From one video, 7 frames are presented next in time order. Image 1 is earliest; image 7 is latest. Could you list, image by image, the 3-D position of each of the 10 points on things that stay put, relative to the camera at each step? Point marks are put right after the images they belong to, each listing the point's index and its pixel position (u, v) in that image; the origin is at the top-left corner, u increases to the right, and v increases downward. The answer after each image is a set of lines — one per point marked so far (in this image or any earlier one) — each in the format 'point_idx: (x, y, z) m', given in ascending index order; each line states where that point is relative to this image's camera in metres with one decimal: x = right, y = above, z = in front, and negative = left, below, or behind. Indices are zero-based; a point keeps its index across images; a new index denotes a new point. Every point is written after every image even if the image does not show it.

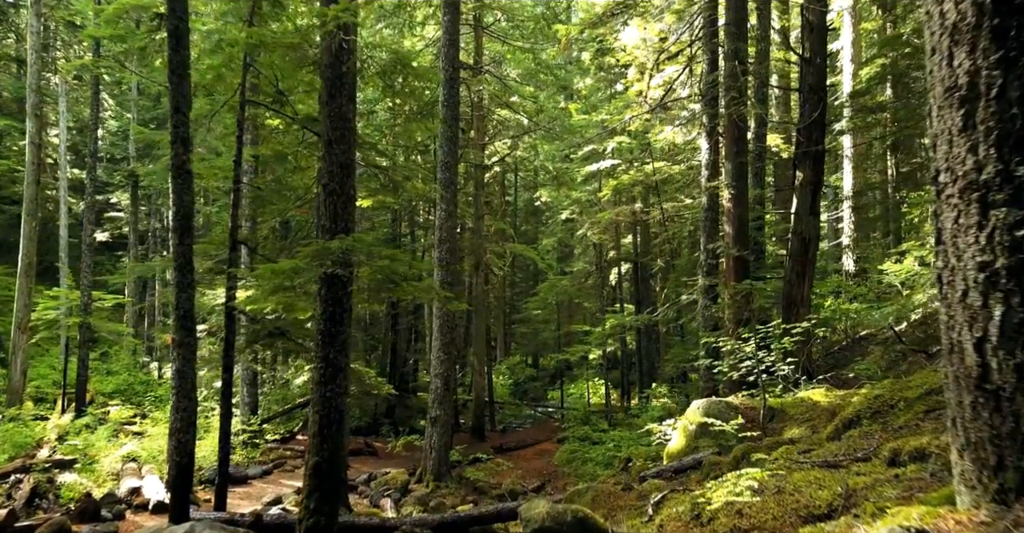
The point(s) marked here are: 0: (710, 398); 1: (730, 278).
0: (+2.6, -1.7, +10.8) m
1: (+3.6, -0.2, +14.1) m
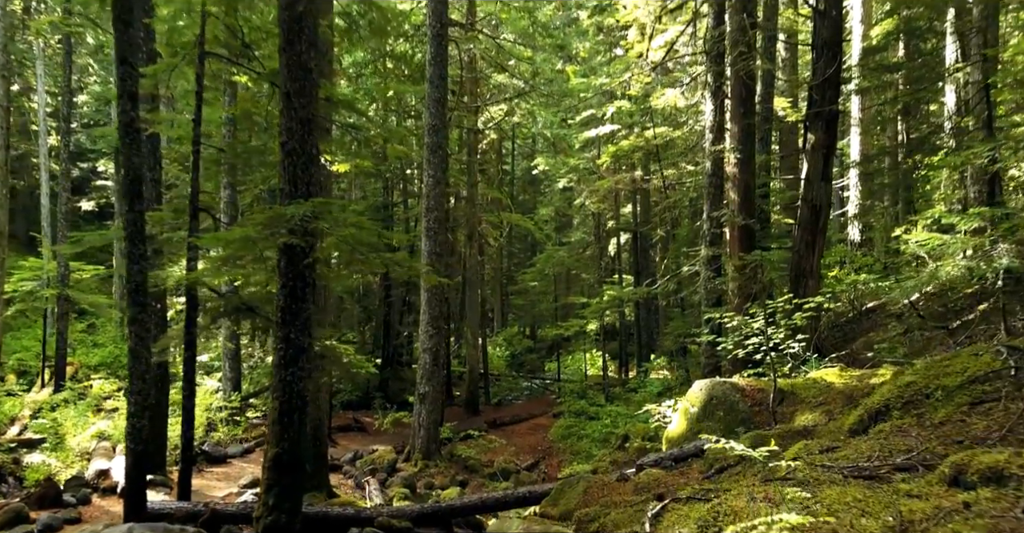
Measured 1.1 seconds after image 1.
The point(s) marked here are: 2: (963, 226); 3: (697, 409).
0: (+2.4, -1.3, +10.0) m
1: (+3.5, +0.3, +13.2) m
2: (+5.1, +0.5, +9.6) m
3: (+2.1, -1.6, +9.6) m
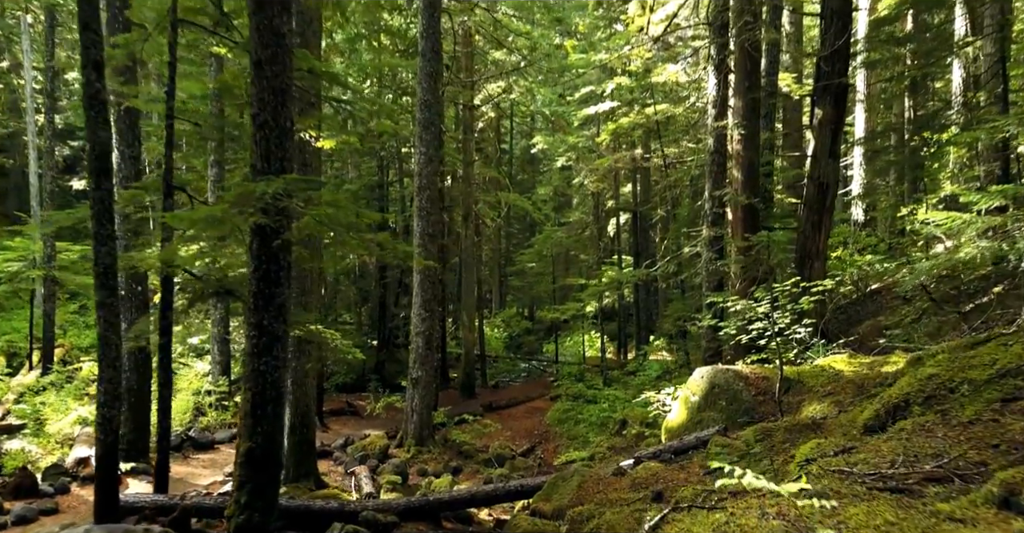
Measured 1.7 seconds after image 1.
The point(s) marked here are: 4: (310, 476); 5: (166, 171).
0: (+2.3, -1.1, +9.5) m
1: (+3.4, +0.6, +12.7) m
2: (+5.0, +0.7, +9.1) m
3: (+2.0, -1.4, +9.1) m
4: (-3.0, -3.1, +12.6) m
5: (-3.9, +1.1, +9.4) m
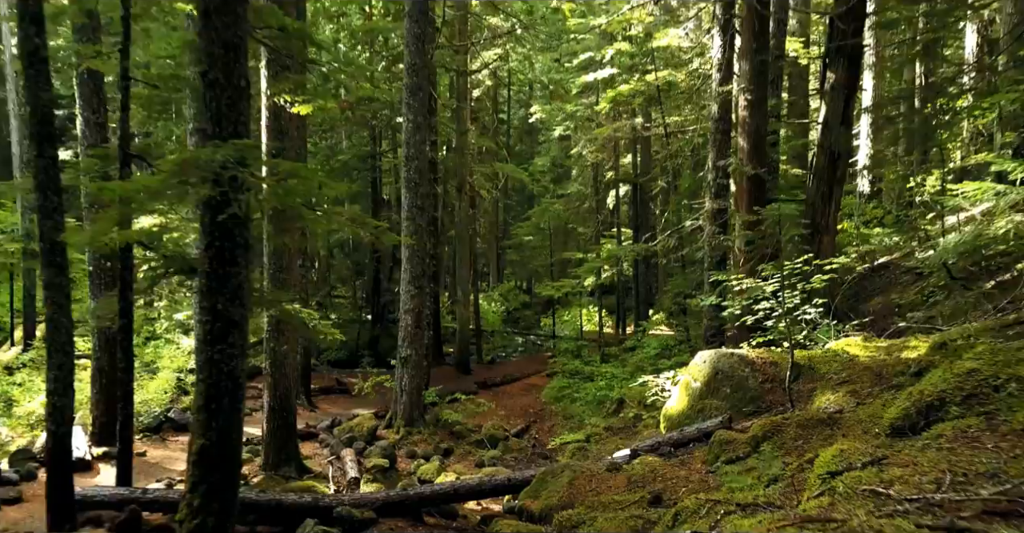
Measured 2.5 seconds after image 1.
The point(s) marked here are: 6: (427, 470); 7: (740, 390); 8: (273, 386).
0: (+2.2, -0.8, +8.8) m
1: (+3.3, +0.9, +11.9) m
2: (+4.9, +0.9, +8.3) m
3: (+1.9, -1.2, +8.4) m
4: (-3.1, -2.8, +11.9) m
5: (-4.0, +1.3, +8.6) m
6: (-1.2, -2.9, +11.8) m
7: (+2.2, -1.2, +8.2) m
8: (-3.3, -1.7, +11.7) m
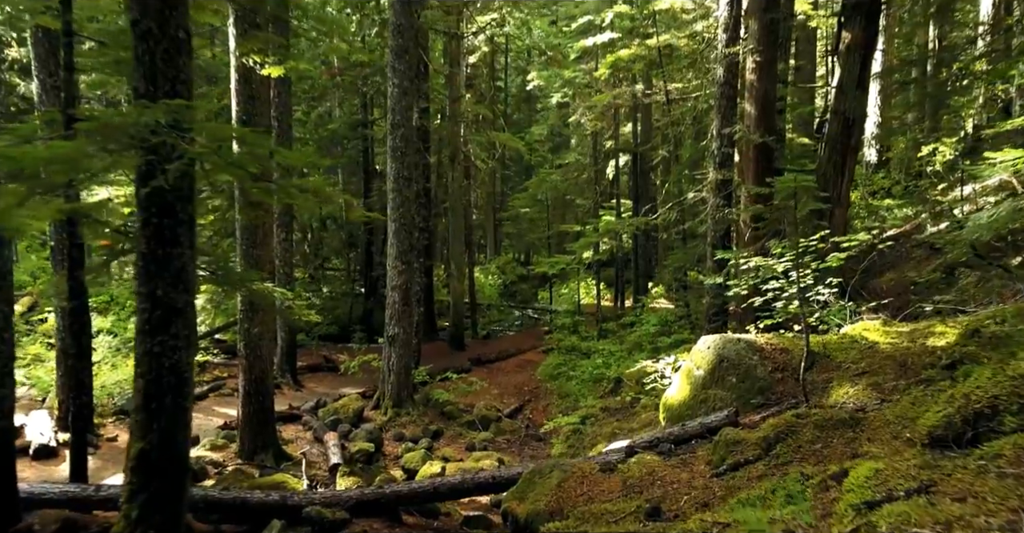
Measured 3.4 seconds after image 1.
0: (+2.1, -0.6, +8.1) m
1: (+3.1, +1.3, +11.1) m
2: (+4.8, +1.1, +7.5) m
3: (+1.7, -1.0, +7.7) m
4: (-3.3, -2.4, +11.3) m
5: (-4.1, +1.5, +7.8) m
6: (-1.3, -2.5, +11.2) m
7: (+2.1, -1.0, +7.4) m
8: (-3.5, -1.3, +11.0) m
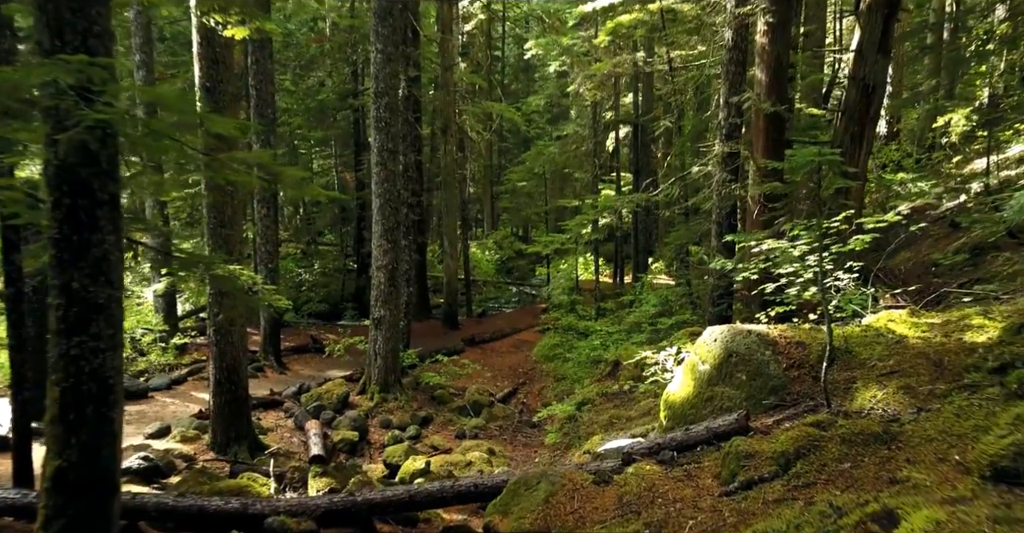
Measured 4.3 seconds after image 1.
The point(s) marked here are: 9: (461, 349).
0: (+1.9, -0.5, +7.3) m
1: (+3.0, +1.5, +10.3) m
2: (+4.7, +1.2, +6.7) m
3: (+1.6, -0.8, +6.9) m
4: (-3.4, -2.2, +10.5) m
5: (-4.2, +1.7, +6.9) m
6: (-1.5, -2.3, +10.4) m
7: (+2.0, -0.9, +6.7) m
8: (-3.6, -1.1, +10.3) m
9: (-1.2, -1.9, +19.0) m
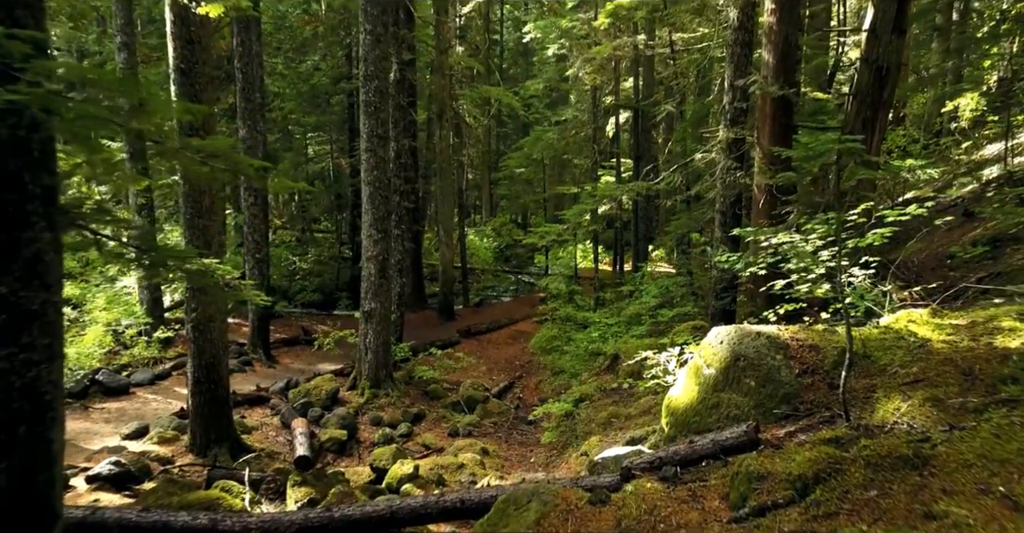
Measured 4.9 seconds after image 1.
0: (+1.9, -0.4, +6.8) m
1: (+2.9, +1.6, +9.7) m
2: (+4.6, +1.3, +6.1) m
3: (+1.5, -0.8, +6.4) m
4: (-3.4, -2.1, +10.0) m
5: (-4.3, +1.7, +6.4) m
6: (-1.5, -2.2, +10.0) m
7: (+1.9, -0.8, +6.1) m
8: (-3.6, -1.0, +9.8) m
9: (-1.2, -1.6, +18.5) m
